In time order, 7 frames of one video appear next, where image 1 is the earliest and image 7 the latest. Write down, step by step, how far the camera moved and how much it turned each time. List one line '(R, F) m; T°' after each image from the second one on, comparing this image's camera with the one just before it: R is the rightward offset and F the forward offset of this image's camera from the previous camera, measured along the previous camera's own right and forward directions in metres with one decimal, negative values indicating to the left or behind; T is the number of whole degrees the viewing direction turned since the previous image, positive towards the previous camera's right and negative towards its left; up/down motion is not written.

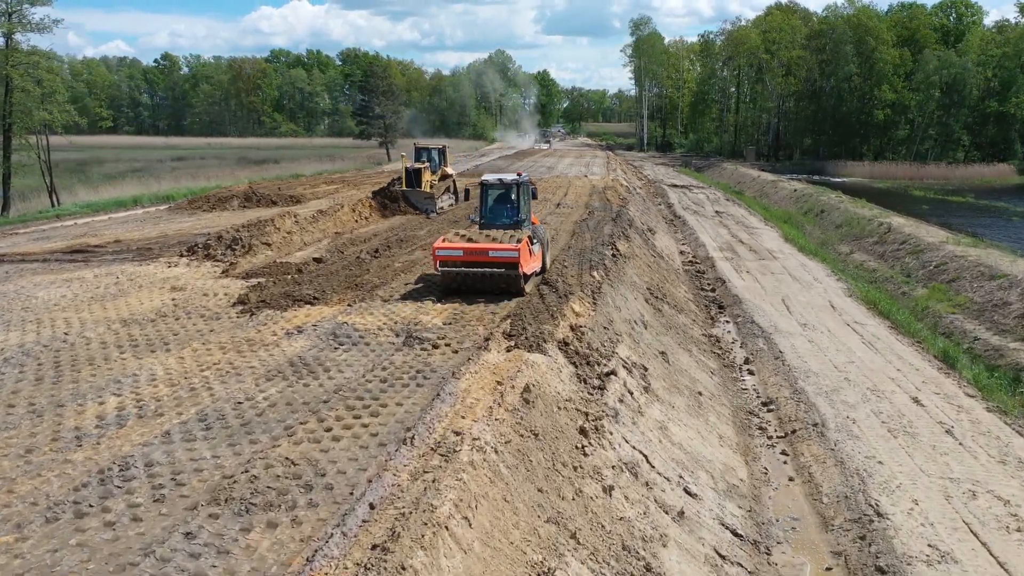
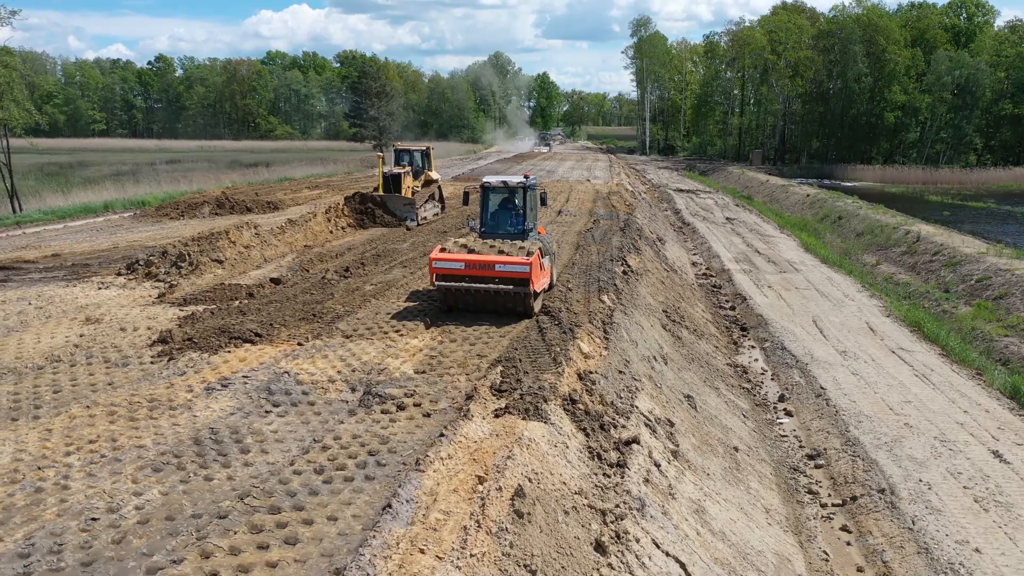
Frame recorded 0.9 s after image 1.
(+0.1, +2.5) m; 0°
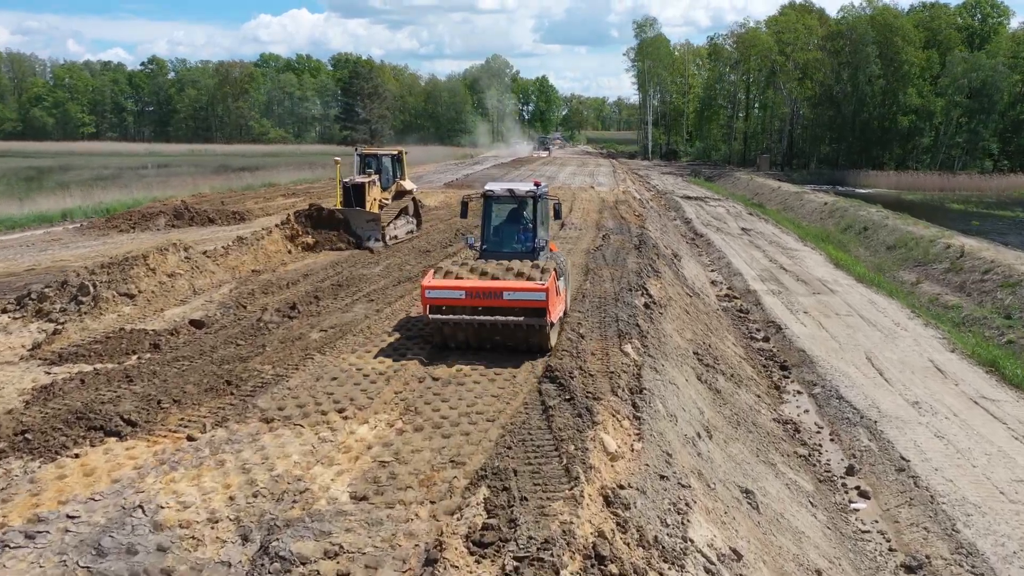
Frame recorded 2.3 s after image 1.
(+0.1, +3.1) m; 0°
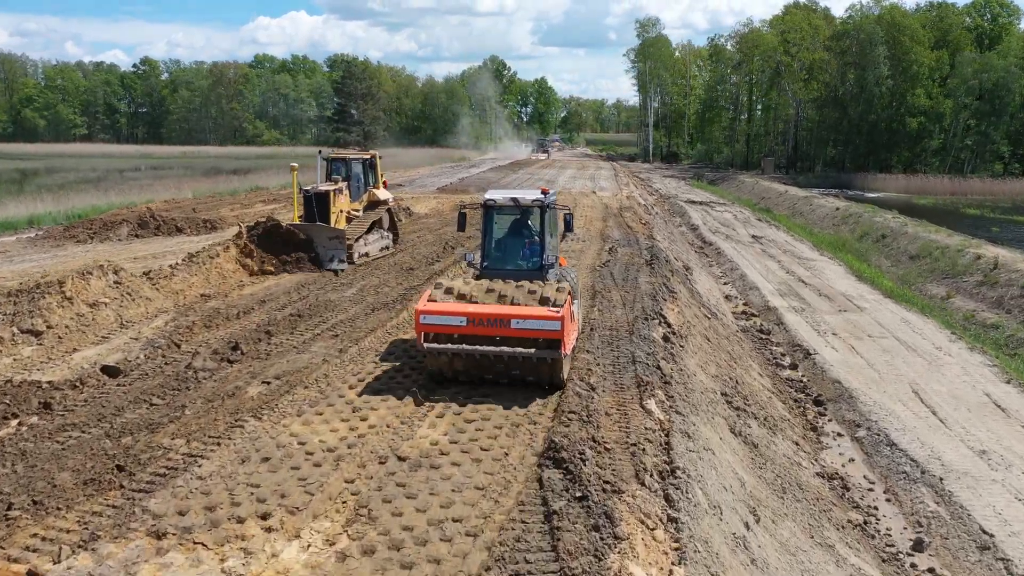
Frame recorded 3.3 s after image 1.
(+0.1, +2.0) m; 0°
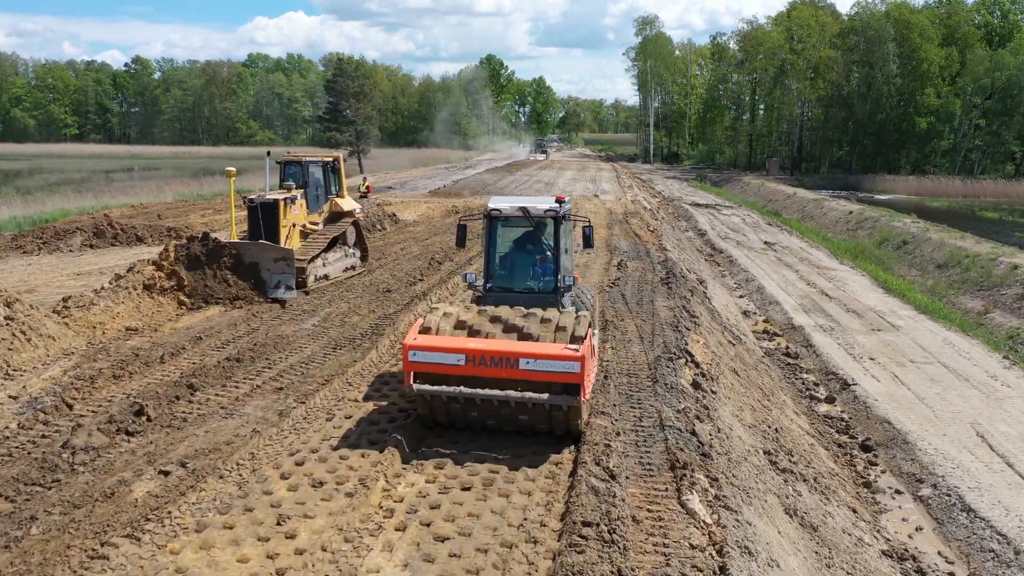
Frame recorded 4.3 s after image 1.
(+0.1, +2.1) m; 0°
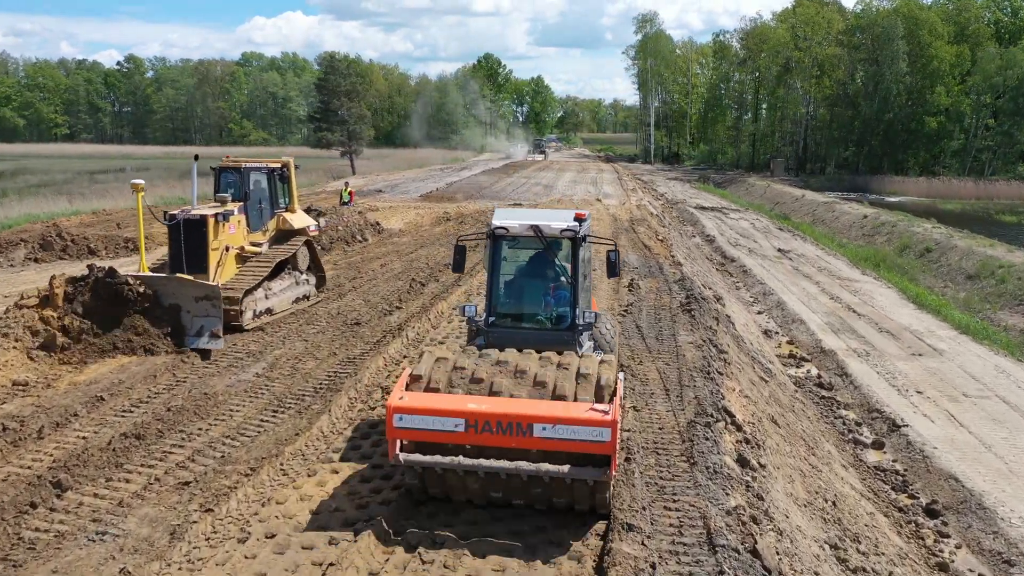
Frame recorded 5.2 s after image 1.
(+0.1, +2.0) m; 0°
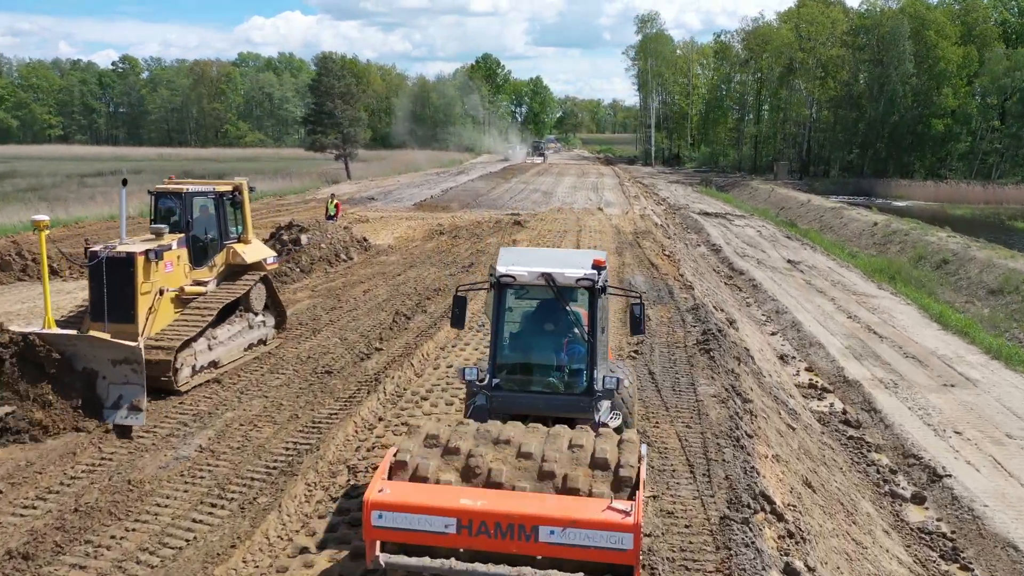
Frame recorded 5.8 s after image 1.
(0.0, +1.3) m; 0°
